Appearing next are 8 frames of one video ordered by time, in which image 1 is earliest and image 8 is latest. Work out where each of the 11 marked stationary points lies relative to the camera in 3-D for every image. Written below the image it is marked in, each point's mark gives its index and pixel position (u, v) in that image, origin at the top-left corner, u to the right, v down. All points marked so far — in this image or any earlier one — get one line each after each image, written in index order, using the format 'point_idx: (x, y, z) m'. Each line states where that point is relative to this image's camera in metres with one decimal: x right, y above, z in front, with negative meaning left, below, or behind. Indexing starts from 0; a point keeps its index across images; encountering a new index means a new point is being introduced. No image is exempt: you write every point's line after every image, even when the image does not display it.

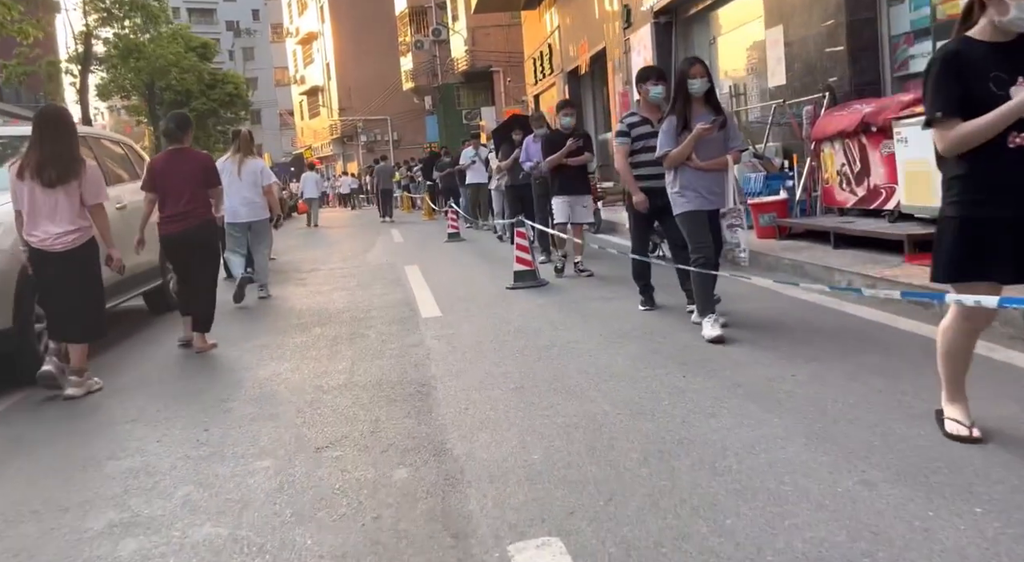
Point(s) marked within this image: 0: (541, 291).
0: (+0.3, -0.1, +9.6) m
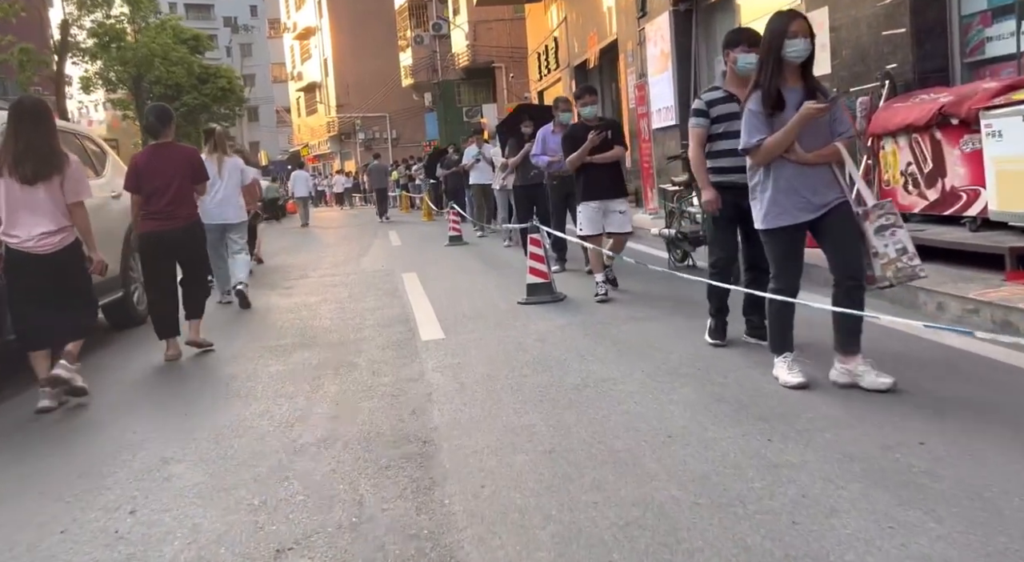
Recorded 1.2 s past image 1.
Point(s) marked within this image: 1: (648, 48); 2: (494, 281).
0: (+0.4, -0.3, +8.3) m
1: (+2.6, +4.5, +18.1) m
2: (-0.2, 0.0, +10.9) m
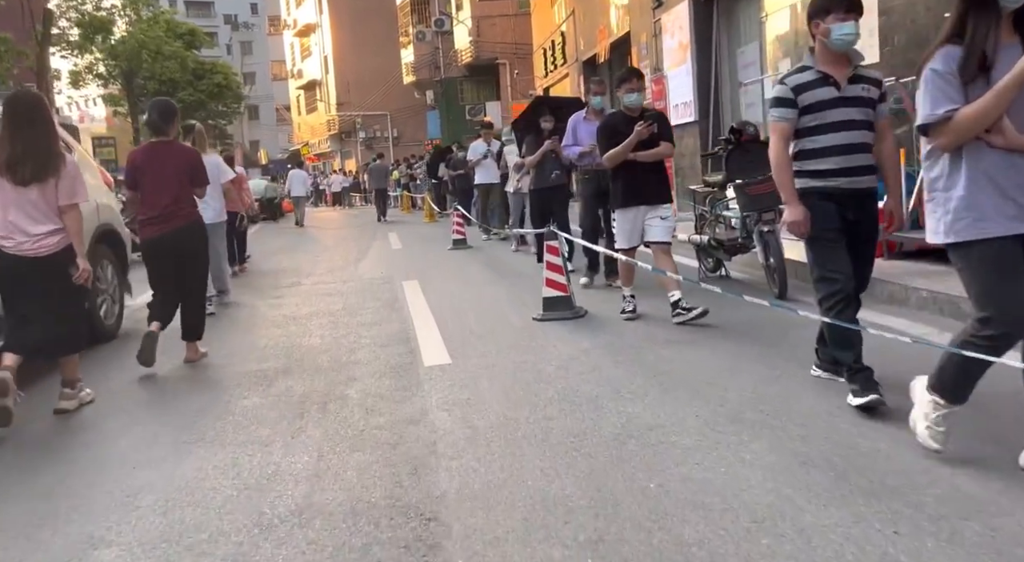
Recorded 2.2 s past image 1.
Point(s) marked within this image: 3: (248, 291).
0: (+0.5, -0.4, +7.2) m
1: (+2.8, +4.3, +17.0) m
2: (-0.1, -0.1, +9.9) m
3: (-3.6, -0.1, +12.7) m
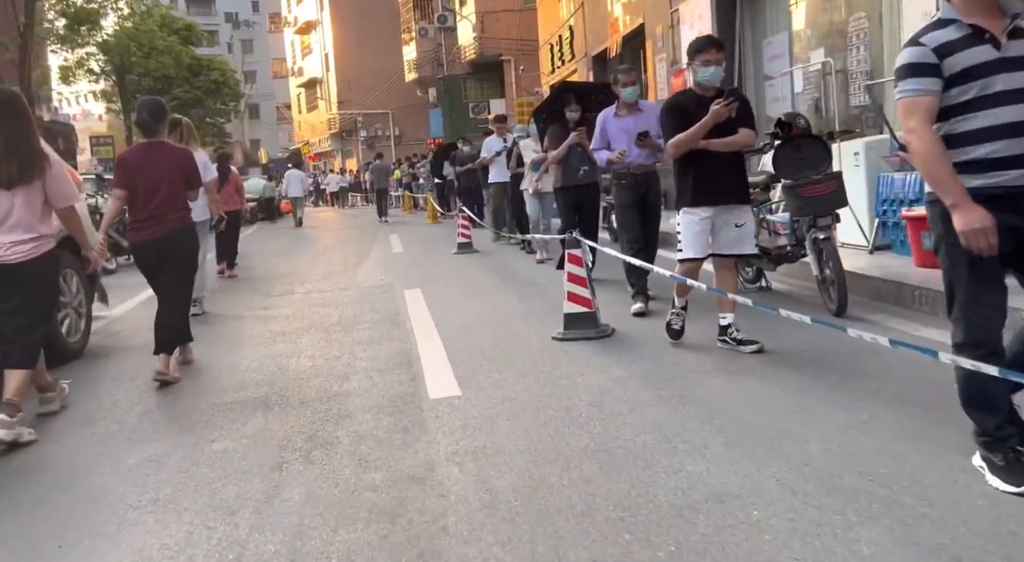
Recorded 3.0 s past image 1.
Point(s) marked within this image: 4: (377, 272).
0: (+0.7, -0.5, +6.3) m
1: (+2.9, +4.2, +16.1) m
2: (+0.1, -0.2, +8.9) m
3: (-3.4, -0.2, +11.8) m
4: (-1.9, +0.1, +13.1) m
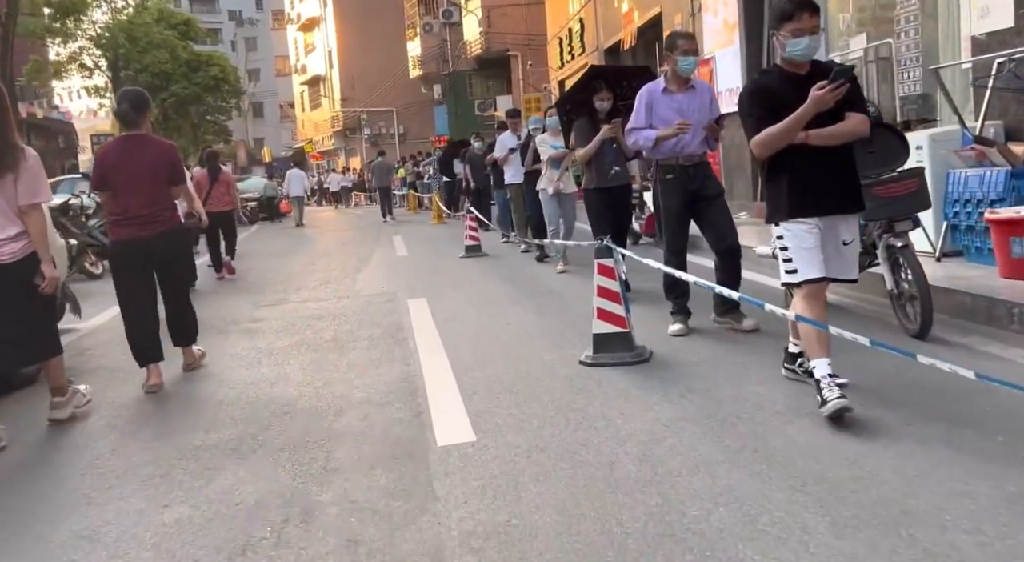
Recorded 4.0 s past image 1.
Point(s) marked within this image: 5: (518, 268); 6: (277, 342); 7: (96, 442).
0: (+0.8, -0.6, +5.3) m
1: (+3.1, +4.2, +15.0) m
2: (+0.2, -0.3, +7.9) m
3: (-3.3, -0.3, +10.8) m
4: (-1.7, 0.0, +12.1) m
5: (+0.1, +0.2, +11.3) m
6: (-2.0, -0.5, +8.0) m
7: (-2.3, -0.9, +5.2) m
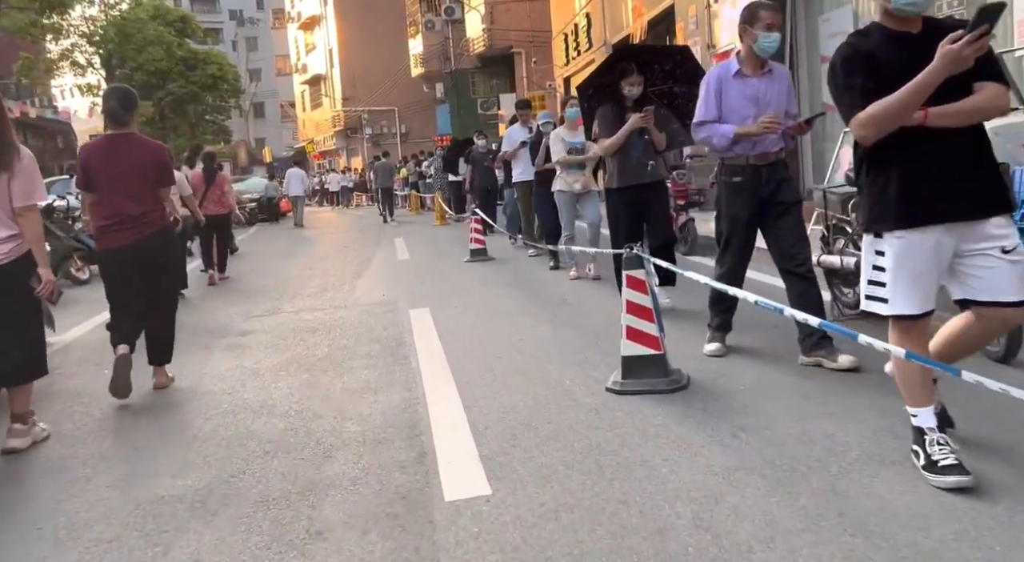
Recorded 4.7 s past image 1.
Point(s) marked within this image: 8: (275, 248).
0: (+0.9, -0.7, +4.5) m
1: (+3.2, +4.1, +14.2) m
2: (+0.3, -0.4, +7.1) m
3: (-3.2, -0.4, +10.0) m
4: (-1.6, 0.0, +11.3) m
5: (+0.2, +0.1, +10.5) m
6: (-1.9, -0.6, +7.2) m
7: (-2.2, -1.0, +4.4) m
8: (-4.9, +0.7, +19.6) m
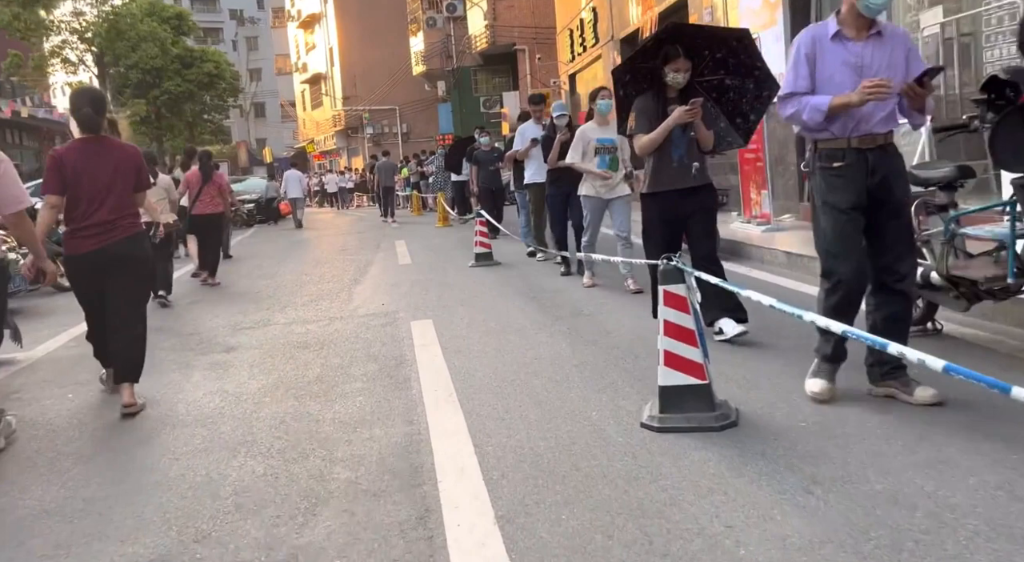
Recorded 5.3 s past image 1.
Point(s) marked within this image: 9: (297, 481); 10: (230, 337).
0: (+1.0, -0.7, +3.7) m
1: (+3.3, +4.0, +13.5) m
2: (+0.4, -0.5, +6.3) m
3: (-3.1, -0.5, +9.2) m
4: (-1.5, -0.1, +10.6) m
5: (+0.3, 0.0, +9.8) m
6: (-1.8, -0.7, +6.4) m
7: (-2.1, -1.1, +3.7) m
8: (-4.8, +0.6, +18.8) m
9: (-1.0, -0.9, +4.2) m
10: (-2.6, -0.5, +8.5) m
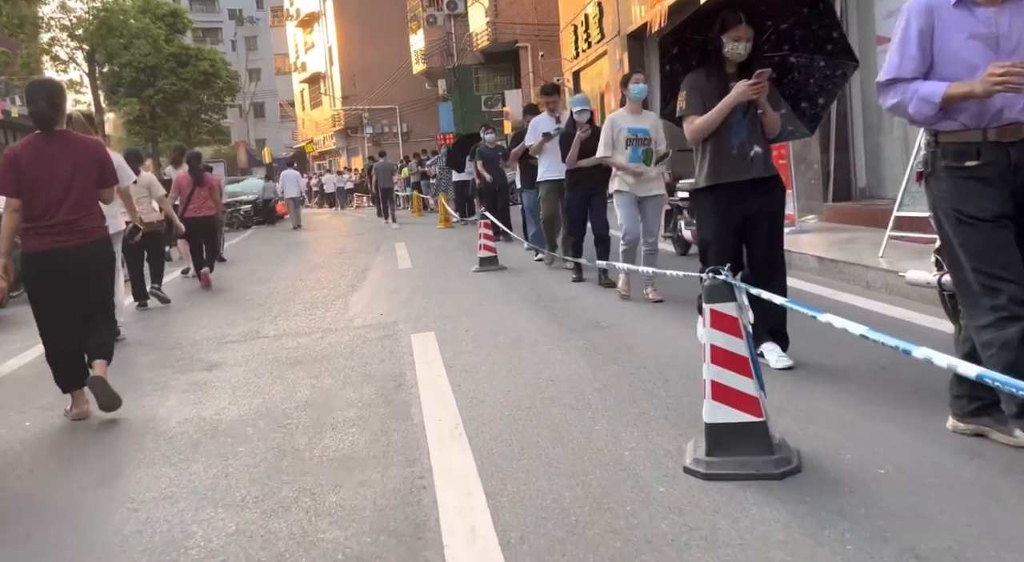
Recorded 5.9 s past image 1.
0: (+1.1, -0.8, +3.0) m
1: (+3.4, +4.0, +12.7) m
2: (+0.5, -0.5, +5.6) m
3: (-3.0, -0.6, +8.5) m
4: (-1.4, -0.2, +9.9) m
5: (+0.4, -0.1, +9.0) m
6: (-1.7, -0.8, +5.7) m
7: (-2.0, -1.1, +2.9) m
8: (-4.7, +0.5, +18.1) m
9: (-0.9, -1.0, +3.4) m
10: (-2.5, -0.6, +7.8) m
